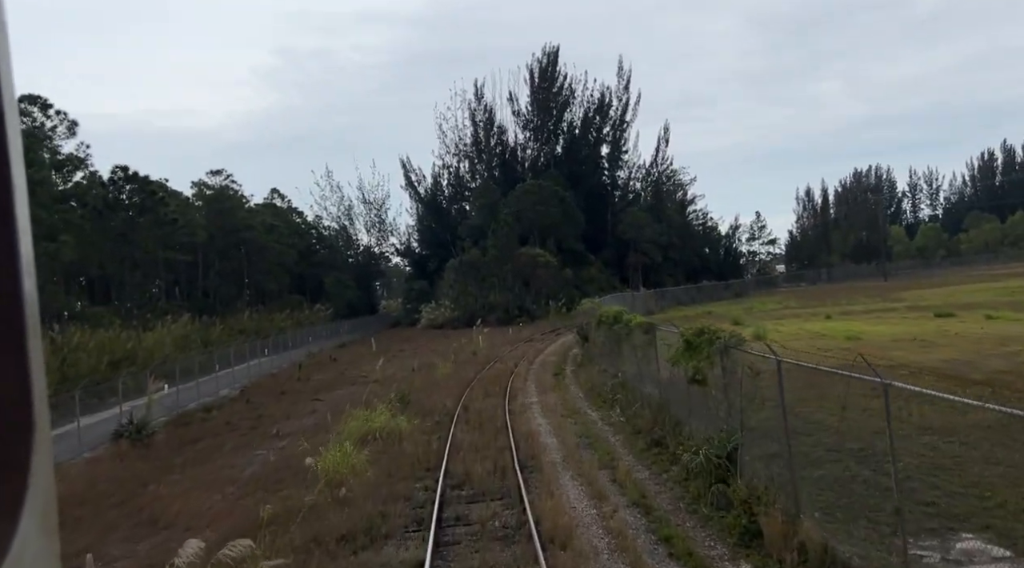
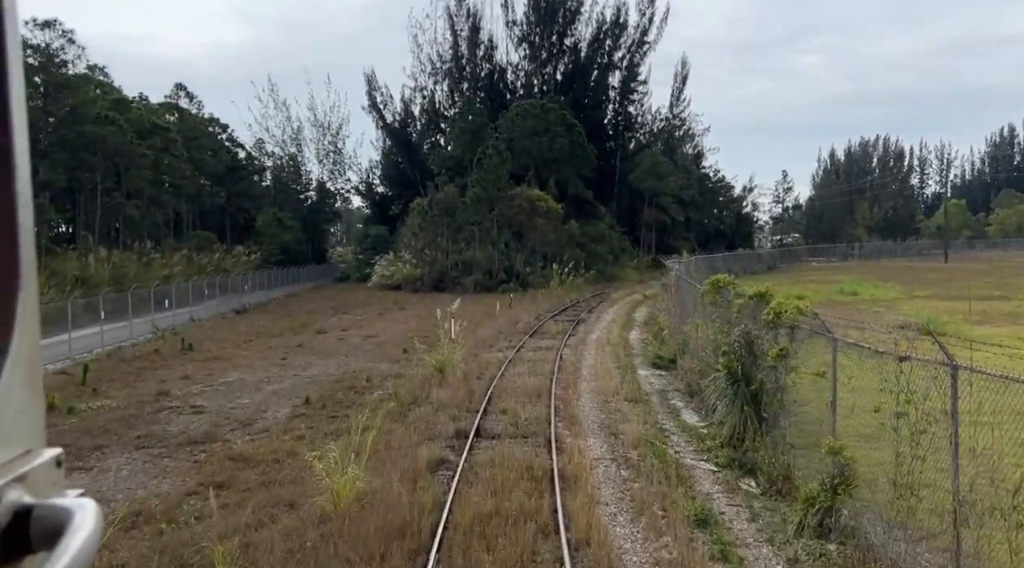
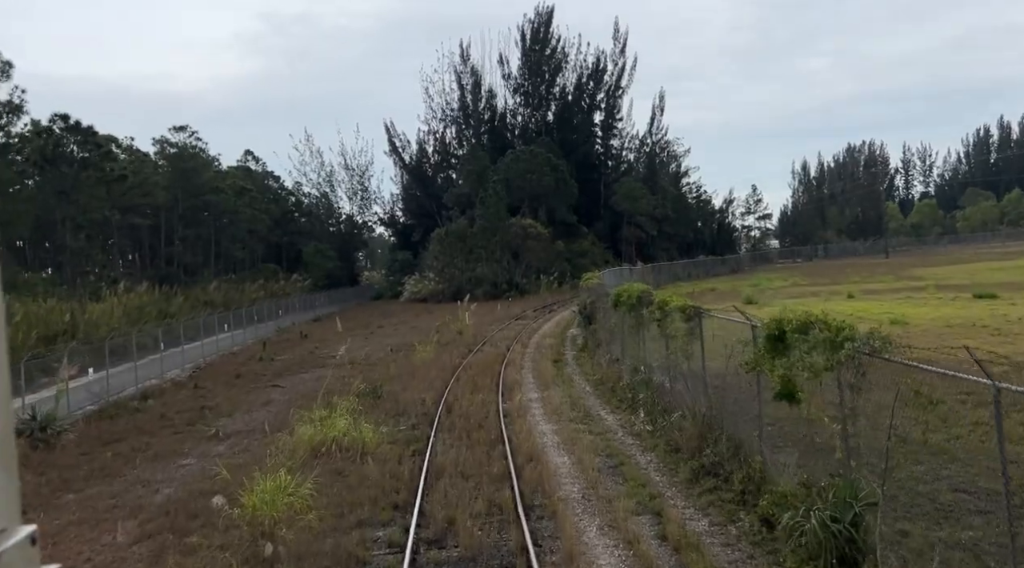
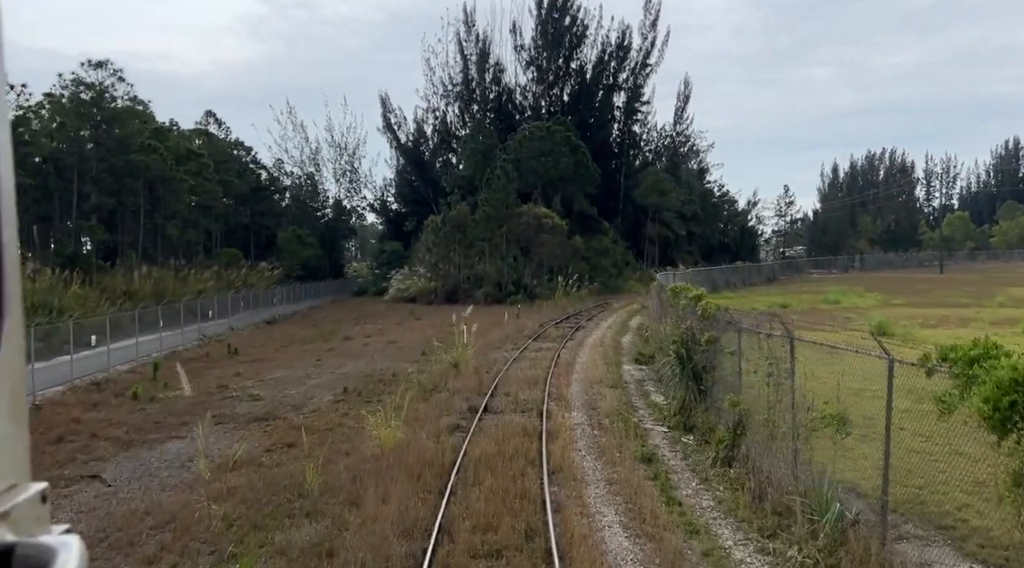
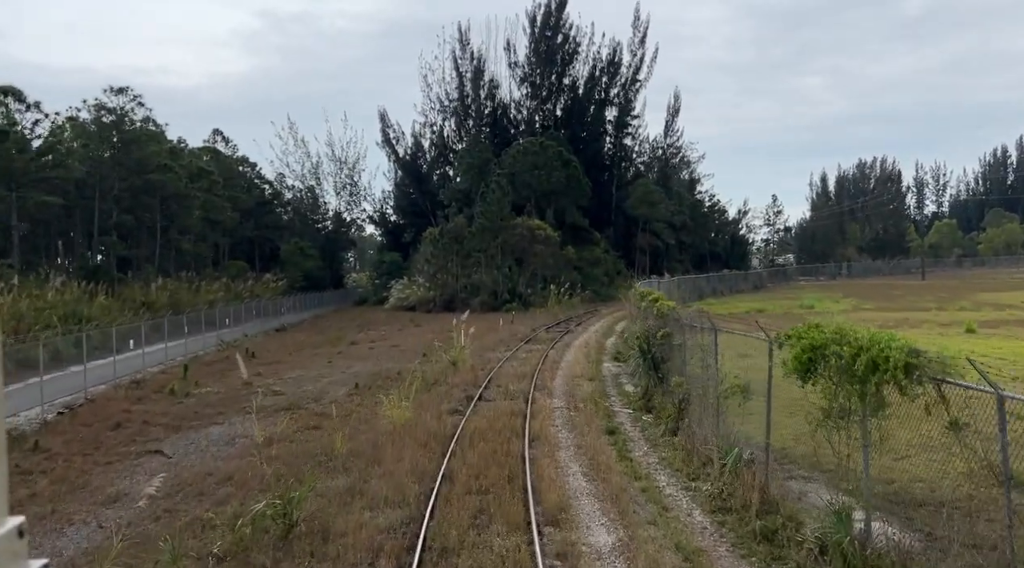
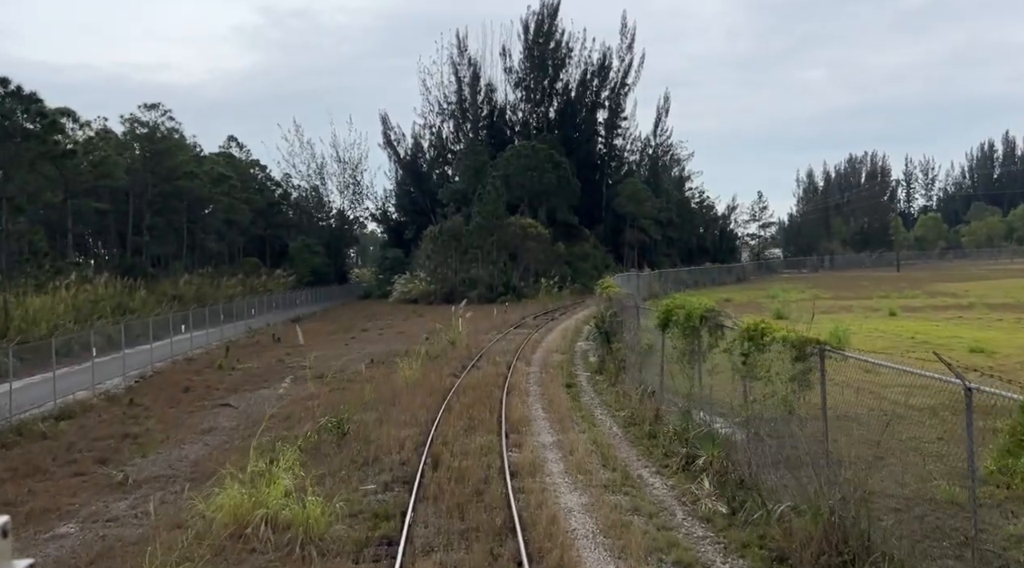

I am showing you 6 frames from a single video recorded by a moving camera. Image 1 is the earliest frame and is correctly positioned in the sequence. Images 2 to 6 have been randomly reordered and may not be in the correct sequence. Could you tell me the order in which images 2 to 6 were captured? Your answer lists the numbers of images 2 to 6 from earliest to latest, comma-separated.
3, 6, 5, 4, 2
